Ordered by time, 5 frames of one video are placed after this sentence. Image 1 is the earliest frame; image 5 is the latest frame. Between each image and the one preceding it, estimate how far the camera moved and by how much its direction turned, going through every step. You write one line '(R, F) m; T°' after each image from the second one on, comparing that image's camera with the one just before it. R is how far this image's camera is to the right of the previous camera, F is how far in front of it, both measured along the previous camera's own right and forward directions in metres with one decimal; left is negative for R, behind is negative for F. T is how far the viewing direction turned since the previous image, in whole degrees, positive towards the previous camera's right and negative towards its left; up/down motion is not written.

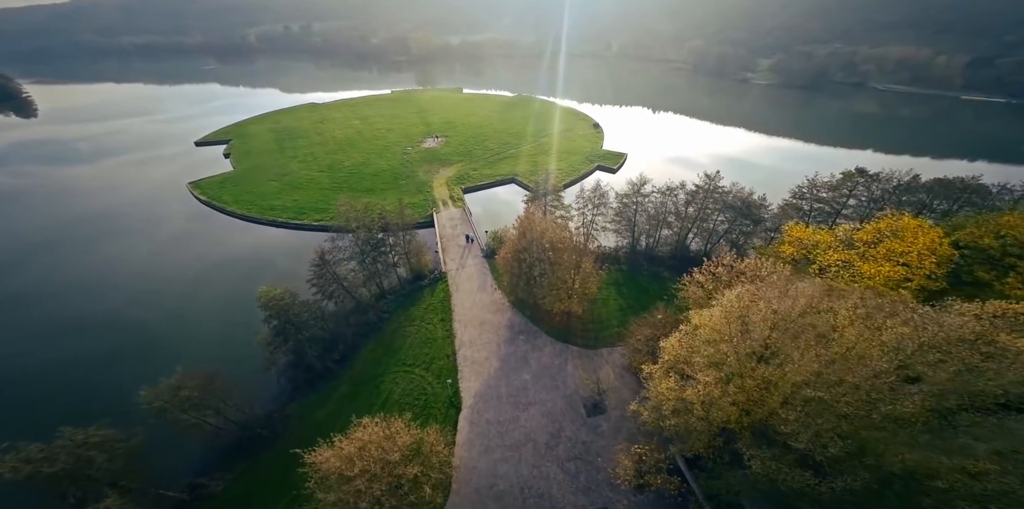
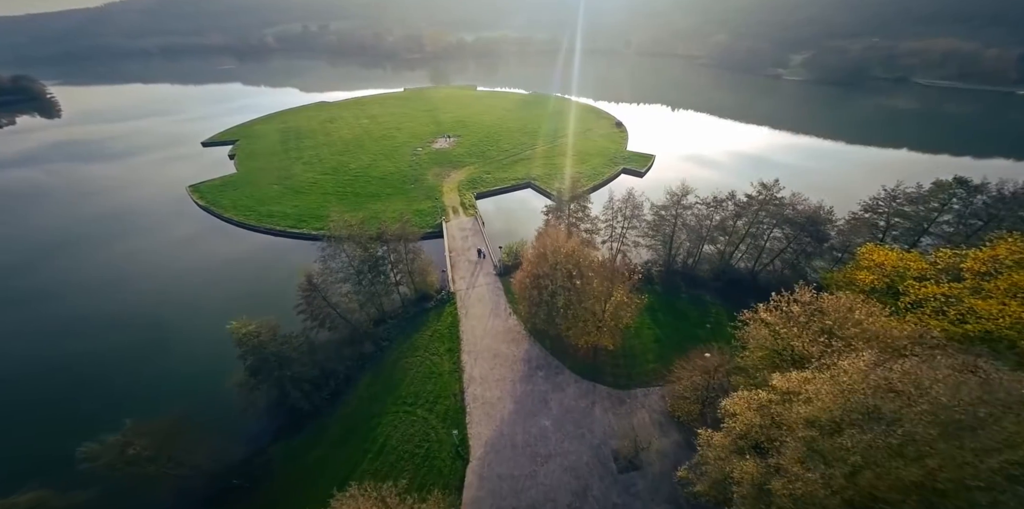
(-0.5, +5.5) m; -2°
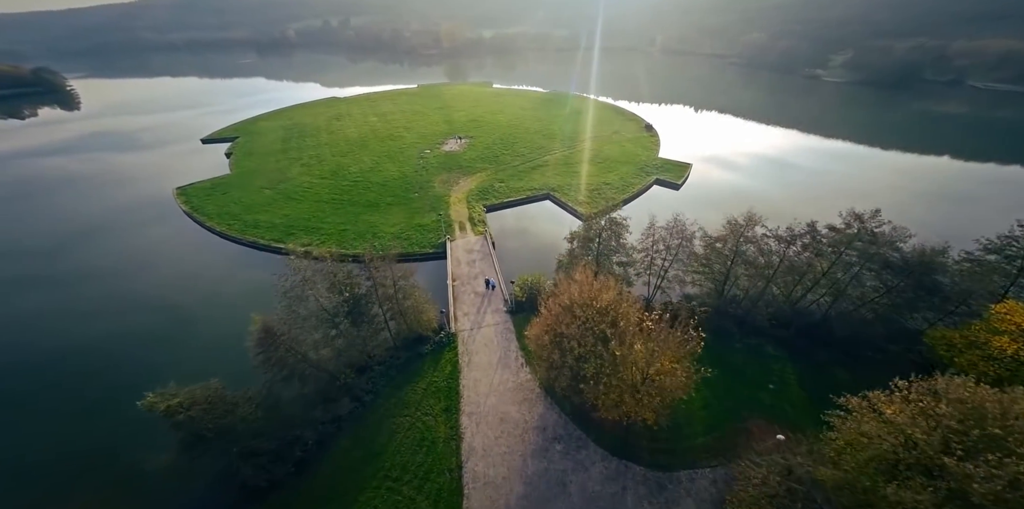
(-0.2, +6.8) m; -2°
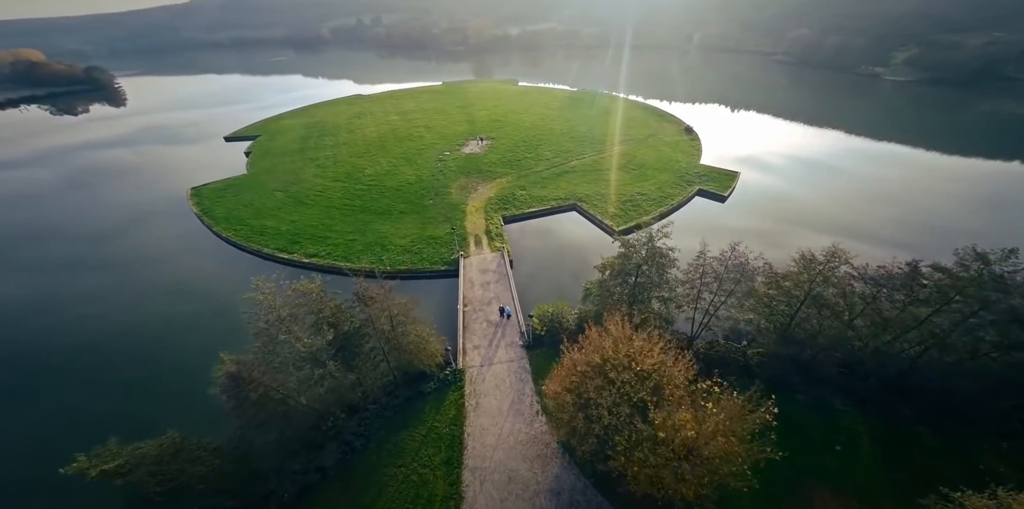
(+0.3, +4.4) m; -4°
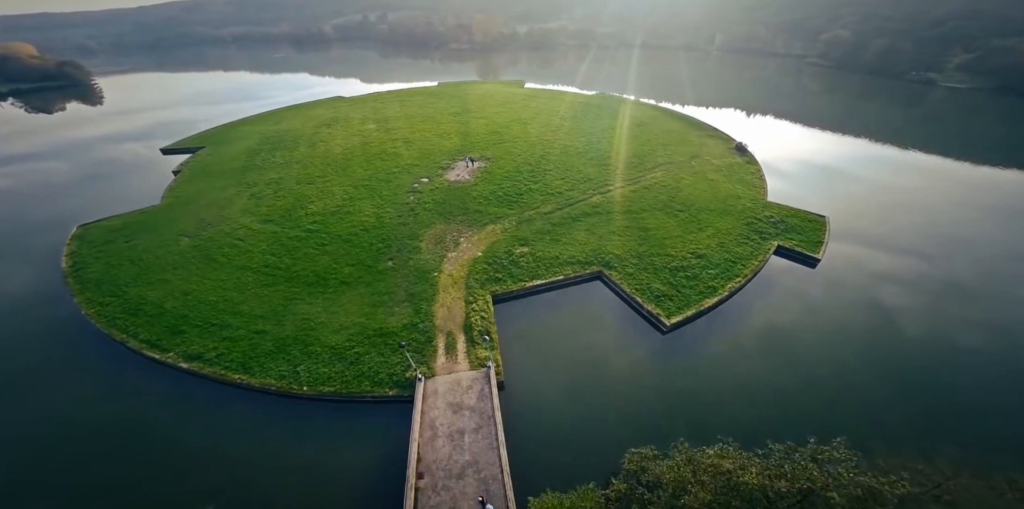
(+0.7, +13.8) m; -1°
